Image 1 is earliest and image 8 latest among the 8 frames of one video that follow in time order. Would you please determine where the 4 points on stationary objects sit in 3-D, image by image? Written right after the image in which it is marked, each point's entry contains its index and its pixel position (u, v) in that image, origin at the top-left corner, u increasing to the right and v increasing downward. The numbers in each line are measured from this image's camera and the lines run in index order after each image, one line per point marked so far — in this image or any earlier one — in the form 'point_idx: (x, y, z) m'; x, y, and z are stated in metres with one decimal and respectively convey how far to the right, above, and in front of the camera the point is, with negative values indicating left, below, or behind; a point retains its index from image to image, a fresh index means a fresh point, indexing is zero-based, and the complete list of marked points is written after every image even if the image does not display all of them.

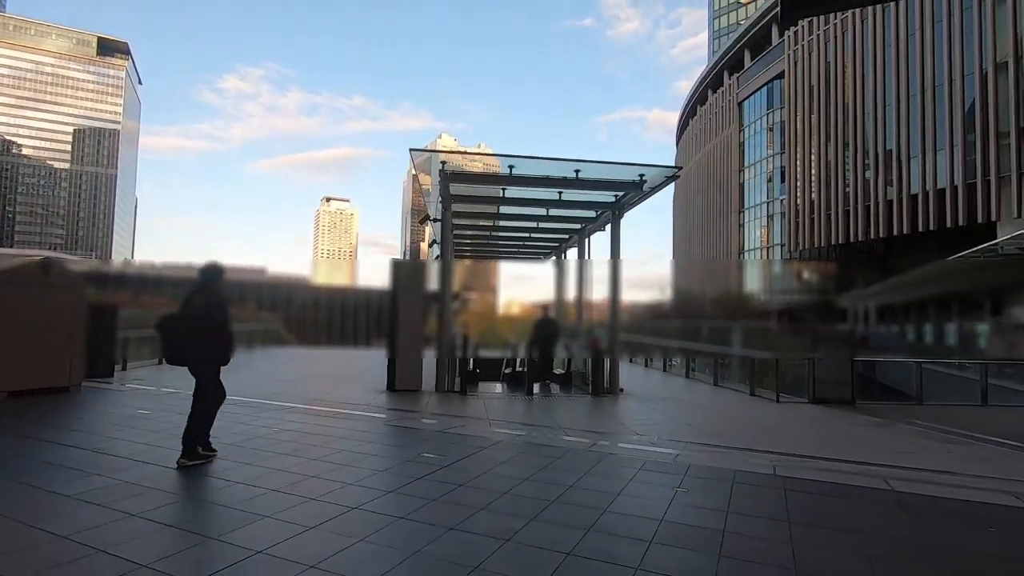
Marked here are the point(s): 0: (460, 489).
0: (-0.4, -1.6, +4.4) m
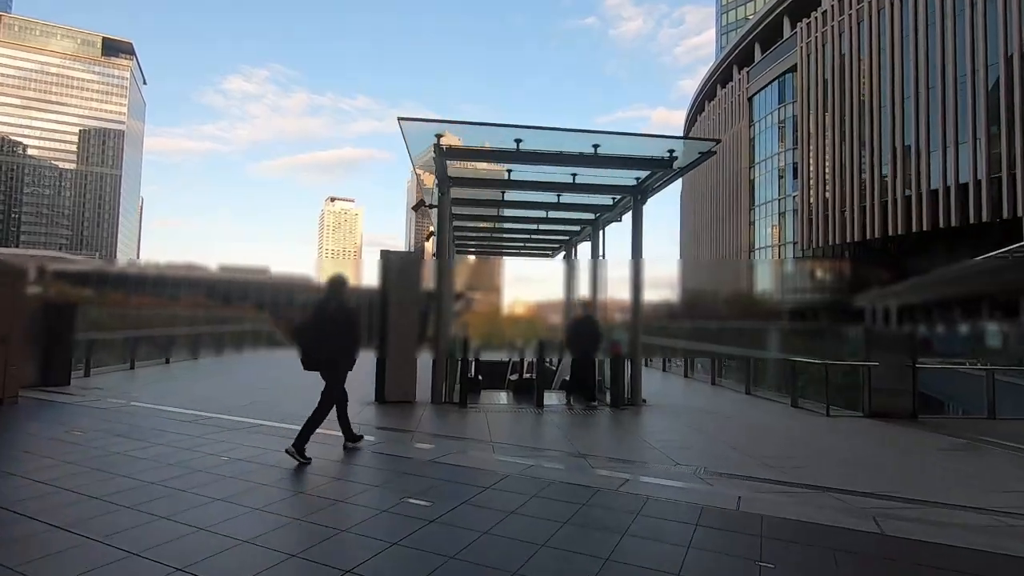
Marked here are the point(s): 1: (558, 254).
0: (-0.4, -1.6, +3.3) m
1: (+1.6, +1.2, +17.1) m
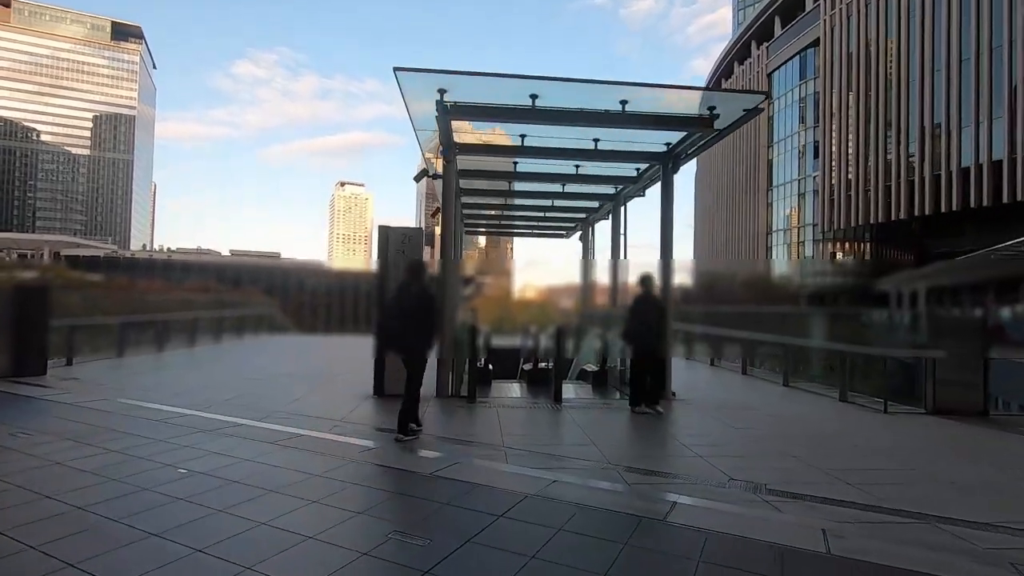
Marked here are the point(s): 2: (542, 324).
0: (-0.3, -1.5, +2.6) m
1: (+1.9, +1.7, +16.3) m
2: (+0.4, -0.6, +9.3) m
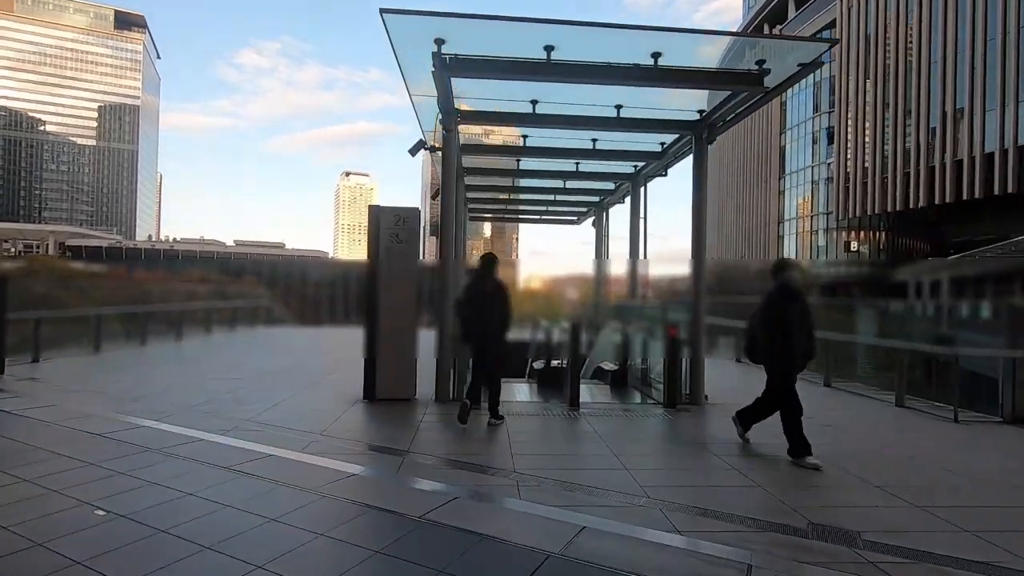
0: (-0.2, -1.4, +1.8) m
1: (+2.1, +2.0, +15.4) m
2: (+0.5, -0.4, +8.5) m
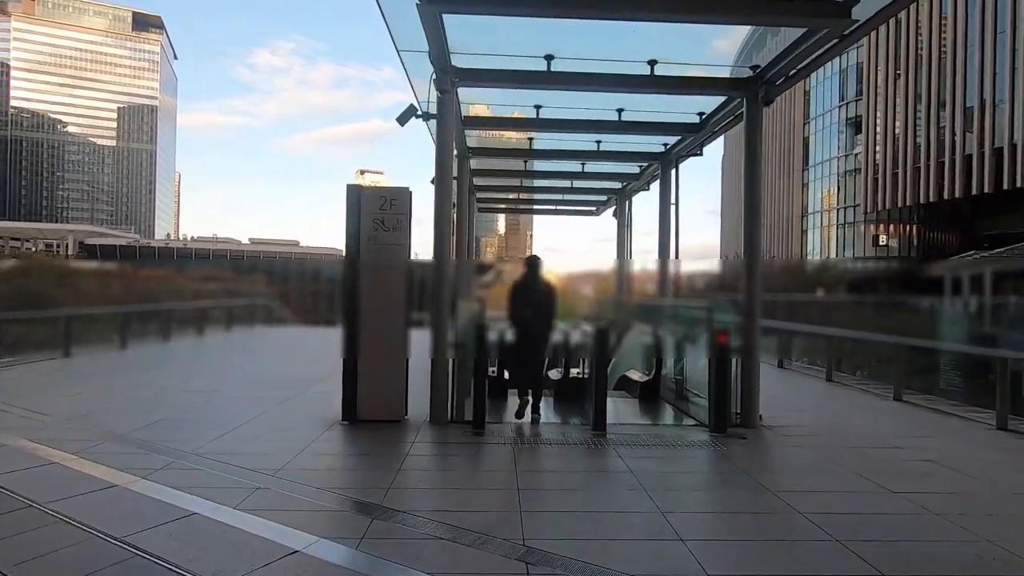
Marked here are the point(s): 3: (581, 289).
0: (-0.2, -1.4, +0.8) m
1: (+2.4, +2.0, +14.3) m
2: (+0.7, -0.4, +7.4) m
3: (+0.9, 0.0, +7.3) m
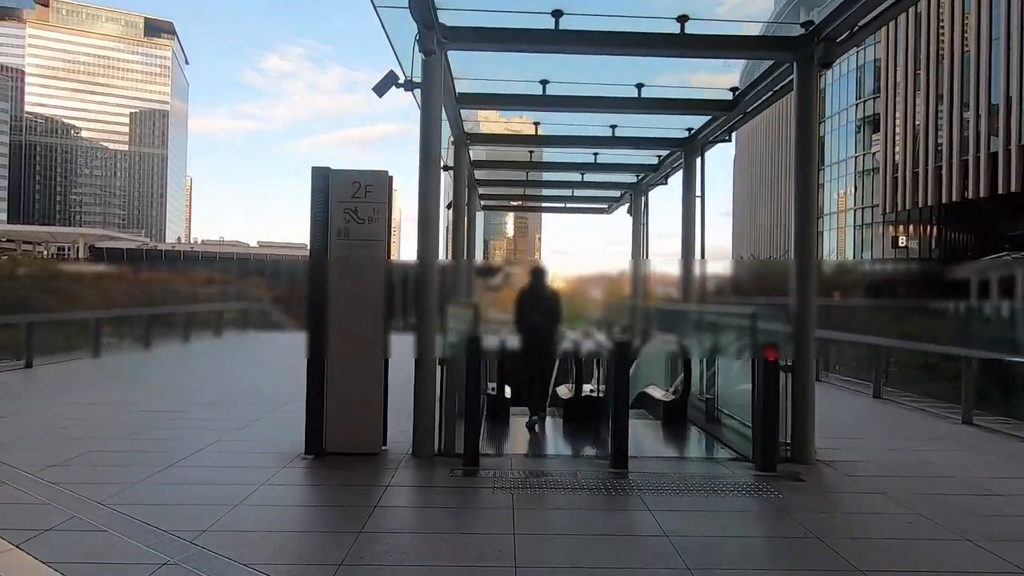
0: (-0.3, -1.4, 0.0) m
1: (+2.6, +2.0, +13.5) m
2: (+0.7, -0.4, +6.6) m
3: (+0.9, -0.1, +6.4) m
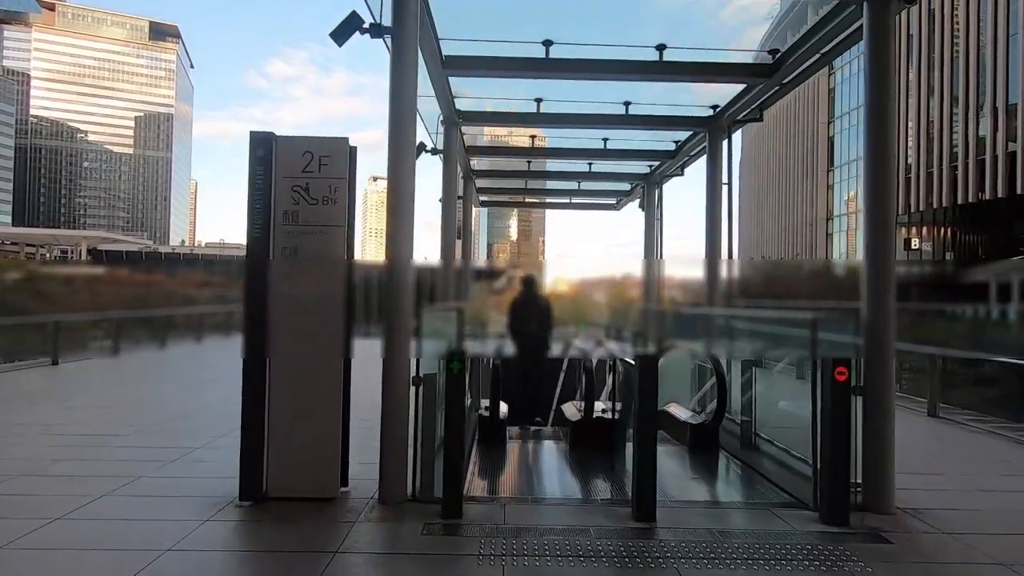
0: (-0.3, -1.4, -0.9) m
1: (+2.6, +1.9, +12.6) m
2: (+0.7, -0.4, +5.8) m
3: (+0.9, -0.1, +5.6) m
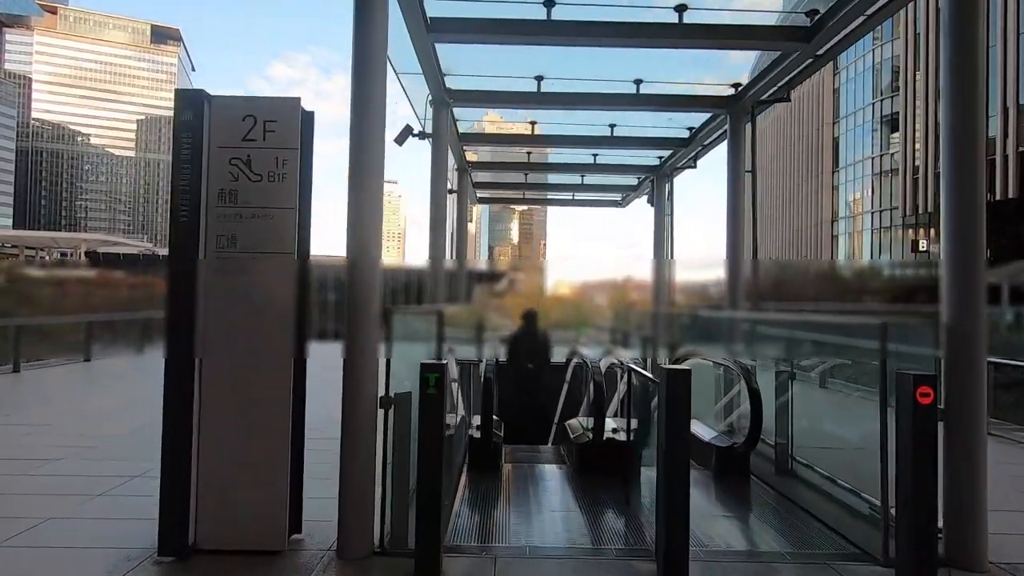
0: (-0.4, -1.4, -1.5) m
1: (+2.6, +1.9, +12.0) m
2: (+0.7, -0.4, +5.2) m
3: (+0.9, -0.1, +5.0) m
